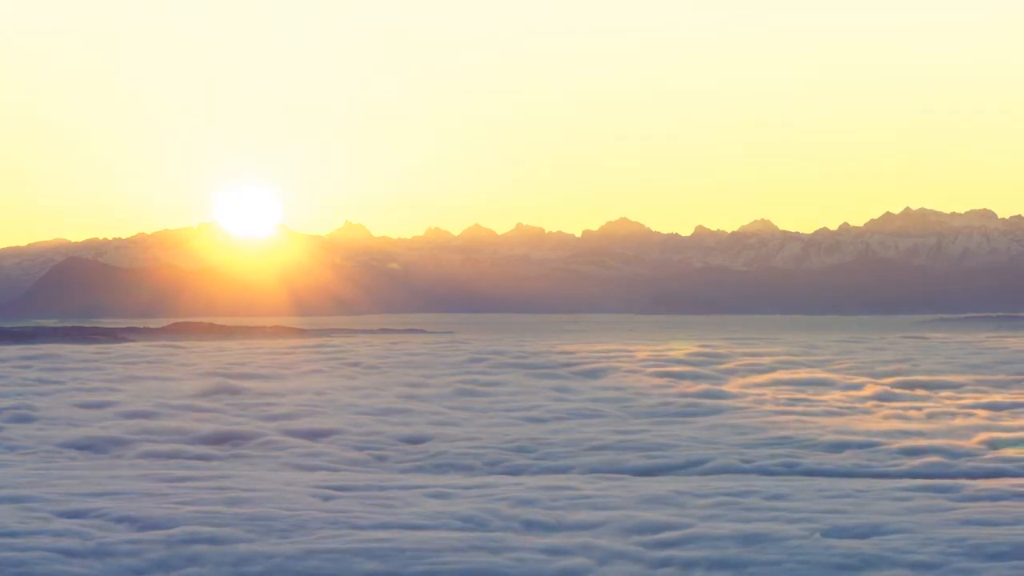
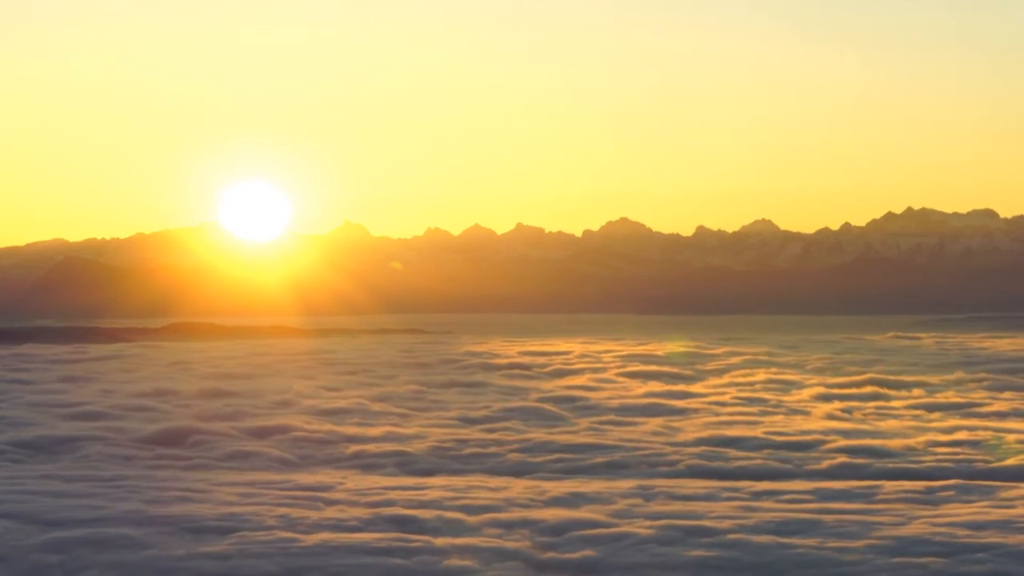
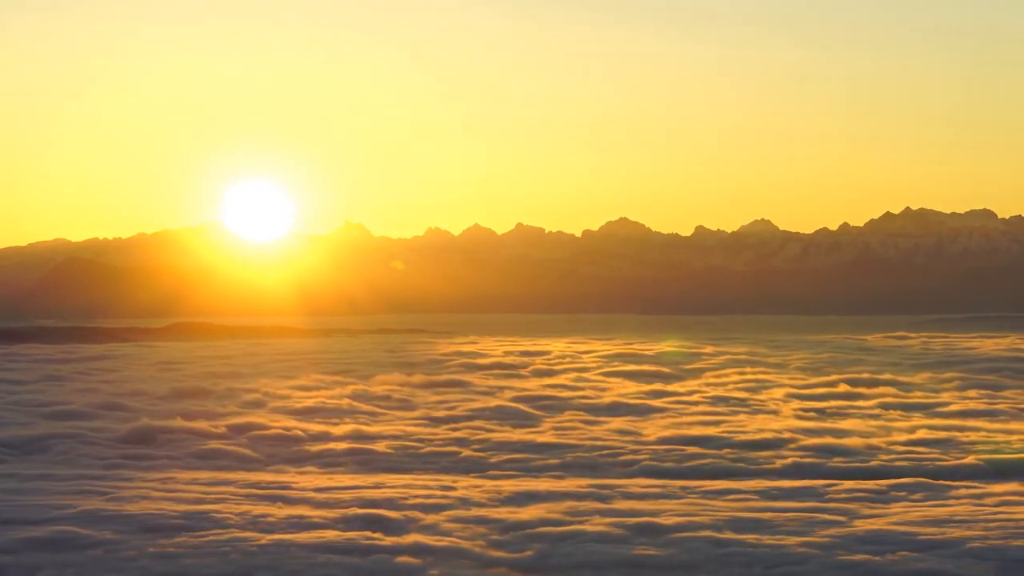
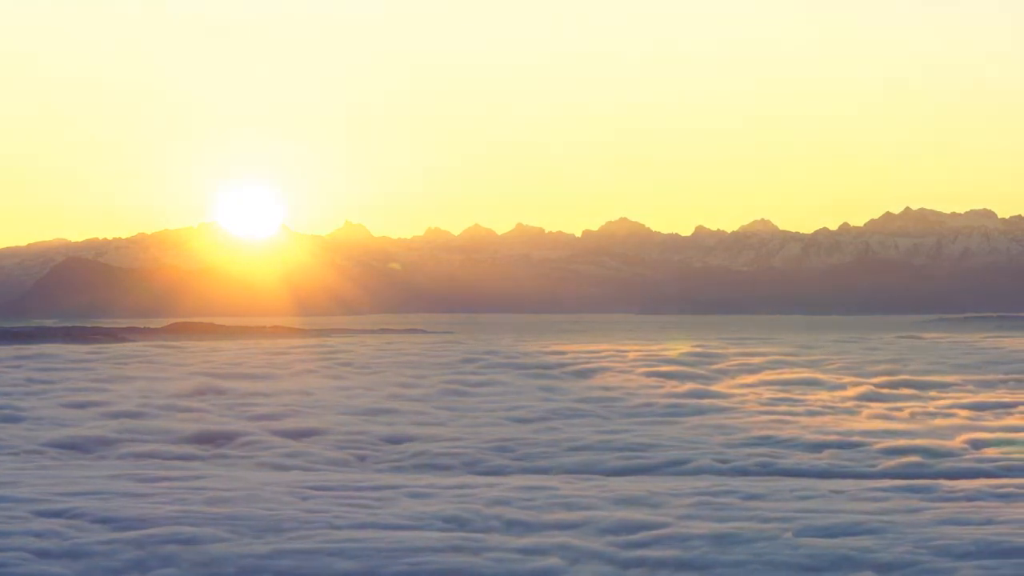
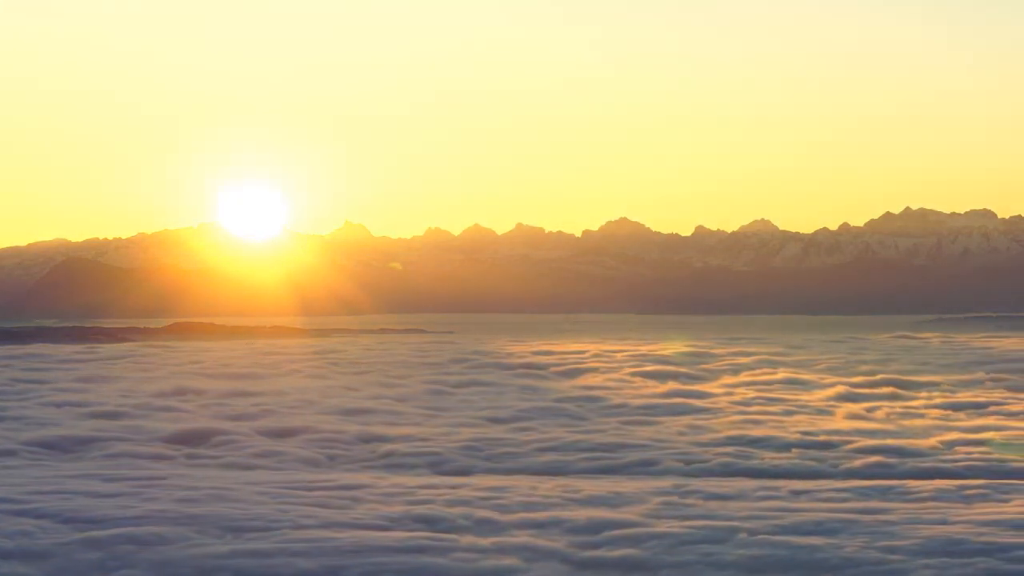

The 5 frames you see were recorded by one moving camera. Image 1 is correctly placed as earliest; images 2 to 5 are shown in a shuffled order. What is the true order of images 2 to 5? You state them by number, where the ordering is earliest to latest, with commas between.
4, 5, 2, 3
